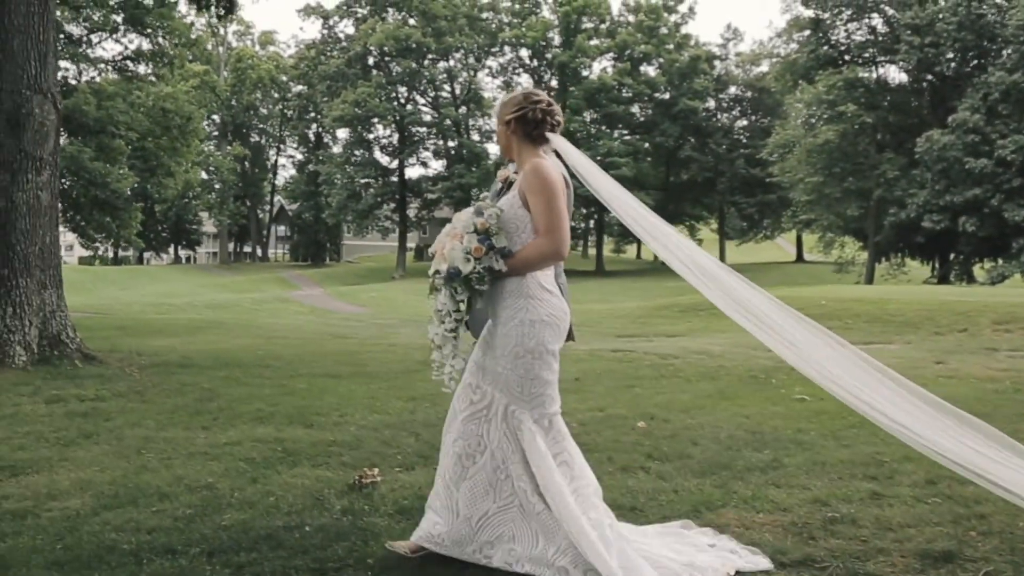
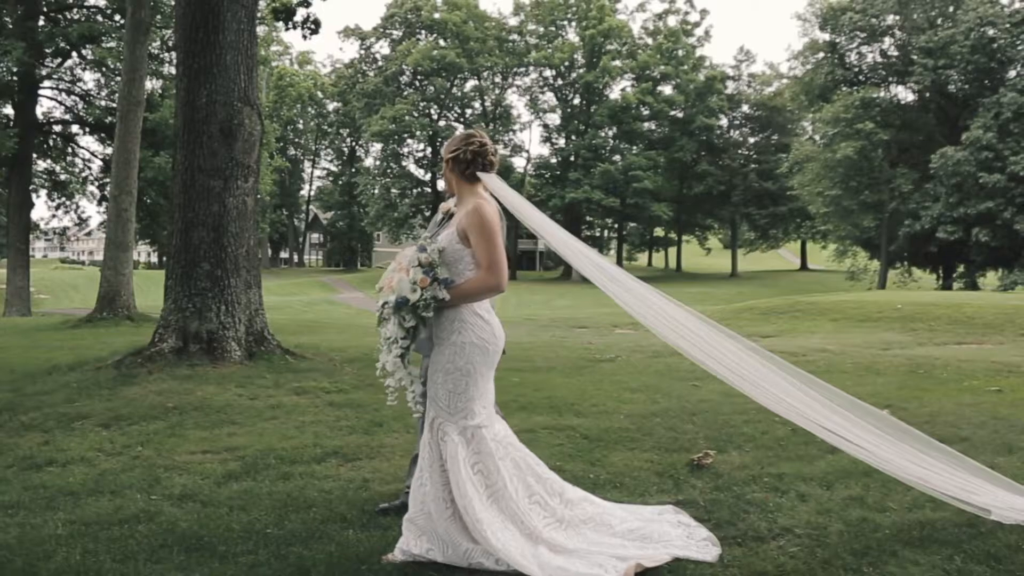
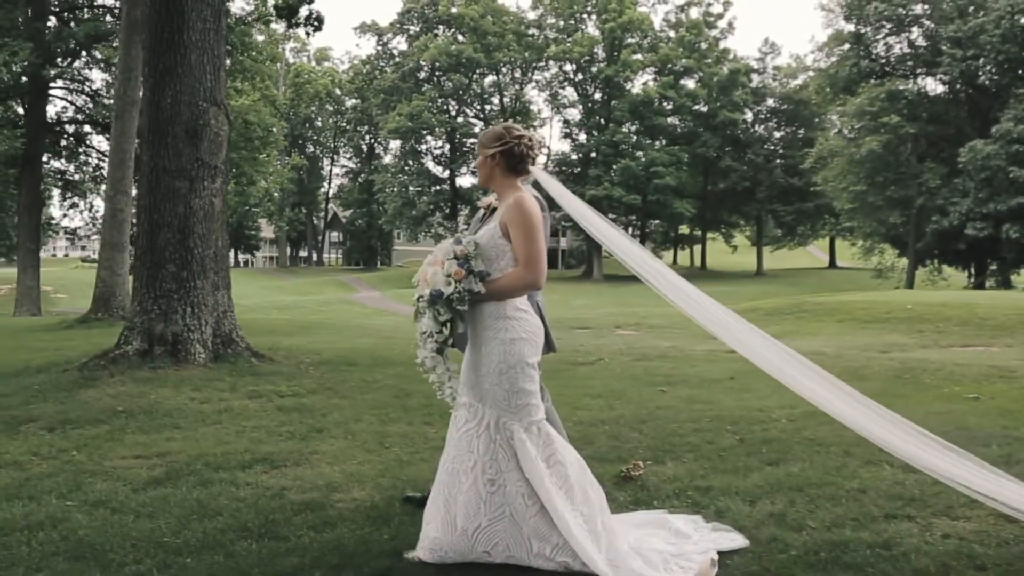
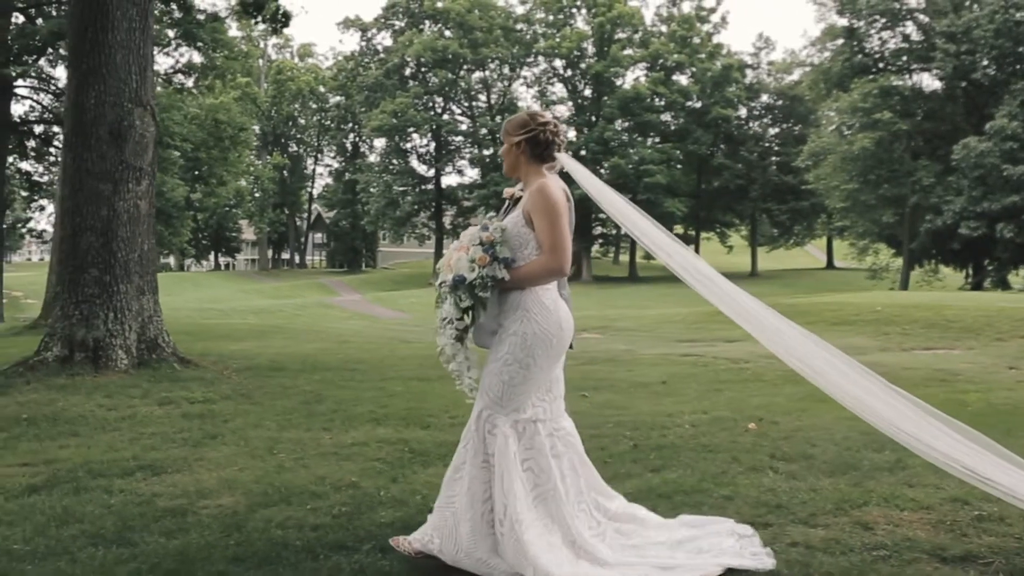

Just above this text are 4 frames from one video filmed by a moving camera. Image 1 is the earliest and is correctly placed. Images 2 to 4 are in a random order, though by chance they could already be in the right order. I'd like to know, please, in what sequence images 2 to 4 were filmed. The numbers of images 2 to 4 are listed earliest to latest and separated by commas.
4, 3, 2
